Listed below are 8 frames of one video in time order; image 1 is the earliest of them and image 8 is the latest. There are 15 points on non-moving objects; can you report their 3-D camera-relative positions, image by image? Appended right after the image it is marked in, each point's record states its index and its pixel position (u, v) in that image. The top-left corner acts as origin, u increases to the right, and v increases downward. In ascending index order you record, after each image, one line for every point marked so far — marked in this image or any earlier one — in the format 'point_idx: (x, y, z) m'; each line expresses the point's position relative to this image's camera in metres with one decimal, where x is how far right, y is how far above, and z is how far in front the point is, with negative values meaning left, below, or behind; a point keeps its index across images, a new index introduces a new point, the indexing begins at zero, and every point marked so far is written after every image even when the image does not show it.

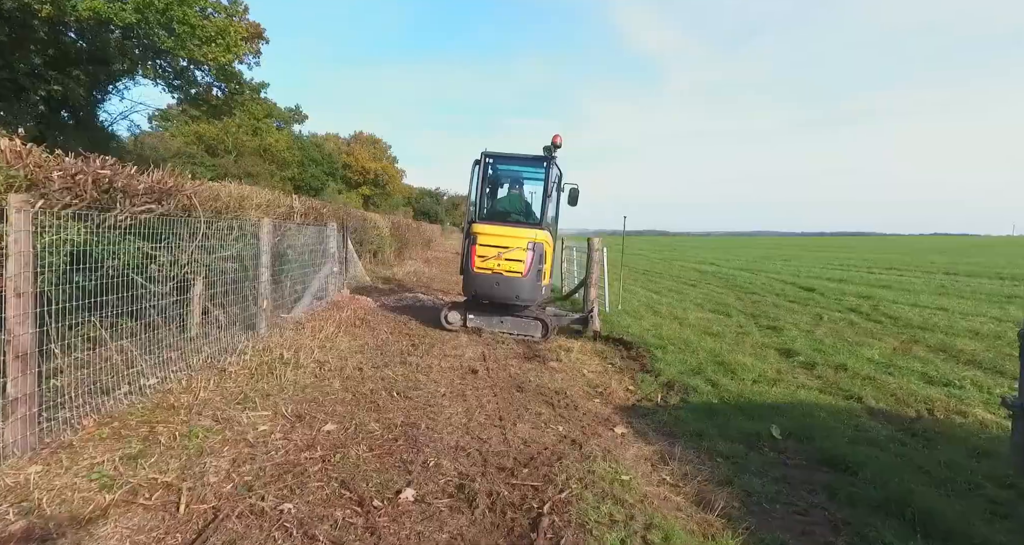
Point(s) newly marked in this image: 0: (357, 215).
0: (-4.2, +1.5, +13.8) m
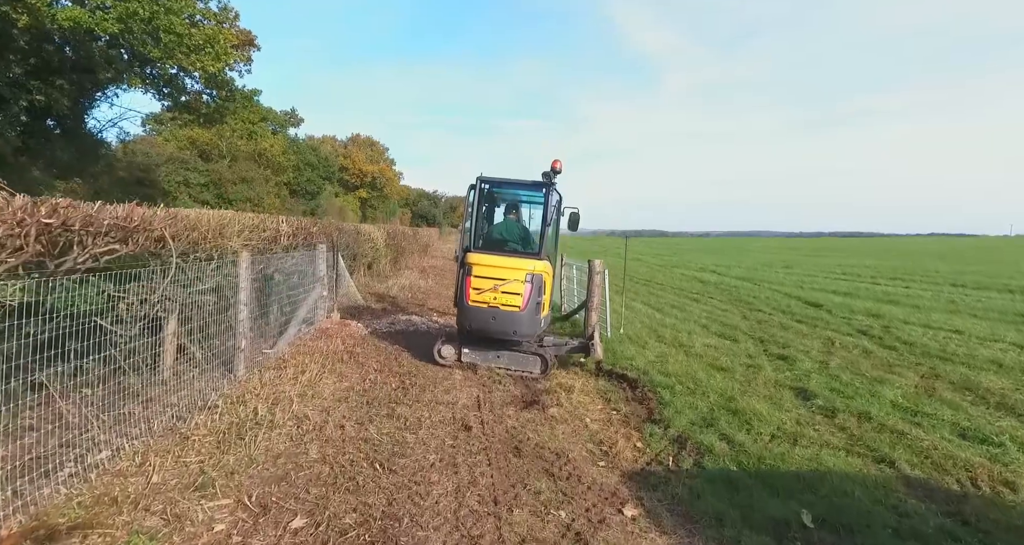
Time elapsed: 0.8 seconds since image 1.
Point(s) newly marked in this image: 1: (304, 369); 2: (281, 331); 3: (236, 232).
0: (-4.2, +1.1, +13.4) m
1: (-2.4, -1.1, +5.9) m
2: (-3.1, -0.8, +7.1) m
3: (-3.6, +0.5, +6.9) m
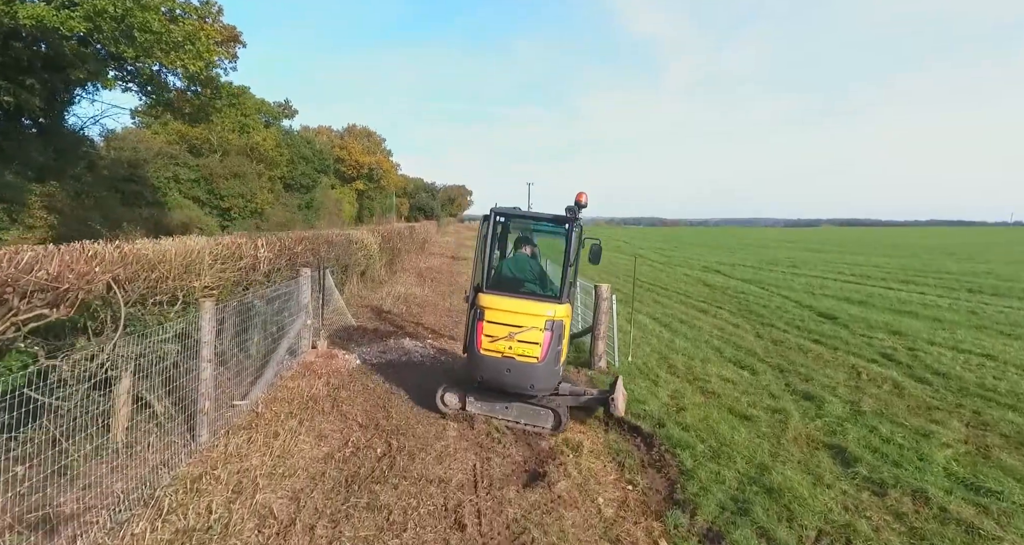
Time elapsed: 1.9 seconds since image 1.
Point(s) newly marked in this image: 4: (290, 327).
0: (-4.2, +0.8, +12.7) m
1: (-2.4, -1.5, +5.2) m
2: (-3.1, -1.2, +6.5) m
3: (-3.6, +0.1, +6.2) m
4: (-3.3, -0.8, +7.6) m
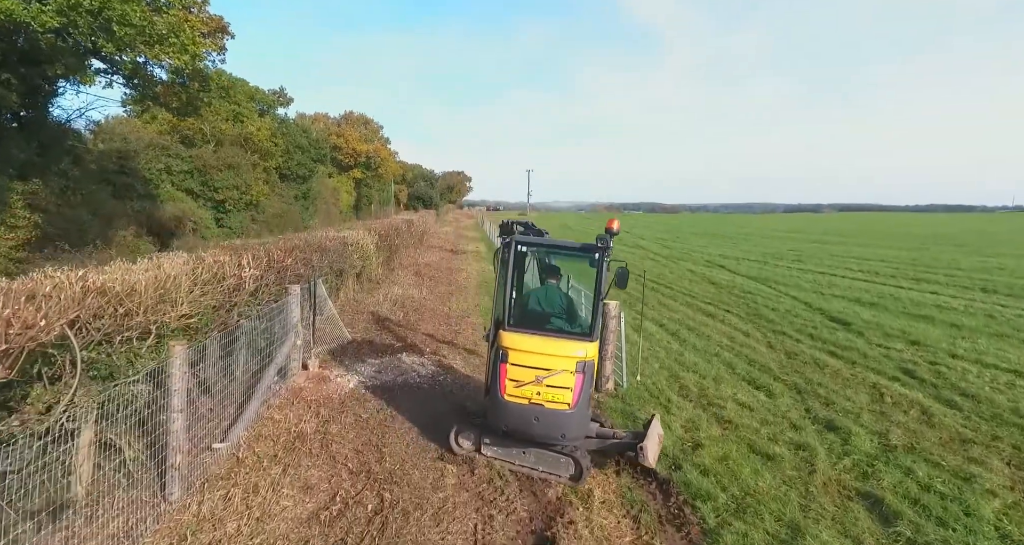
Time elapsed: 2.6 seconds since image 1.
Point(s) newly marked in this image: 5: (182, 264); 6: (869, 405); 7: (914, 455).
0: (-4.2, +0.7, +12.2) m
1: (-2.3, -1.8, +4.8) m
2: (-3.1, -1.5, +6.0) m
3: (-3.6, -0.2, +5.7) m
4: (-3.2, -1.1, +7.1) m
5: (-4.0, +0.1, +6.3) m
6: (+4.9, -1.8, +7.2) m
7: (+4.3, -2.0, +5.6) m
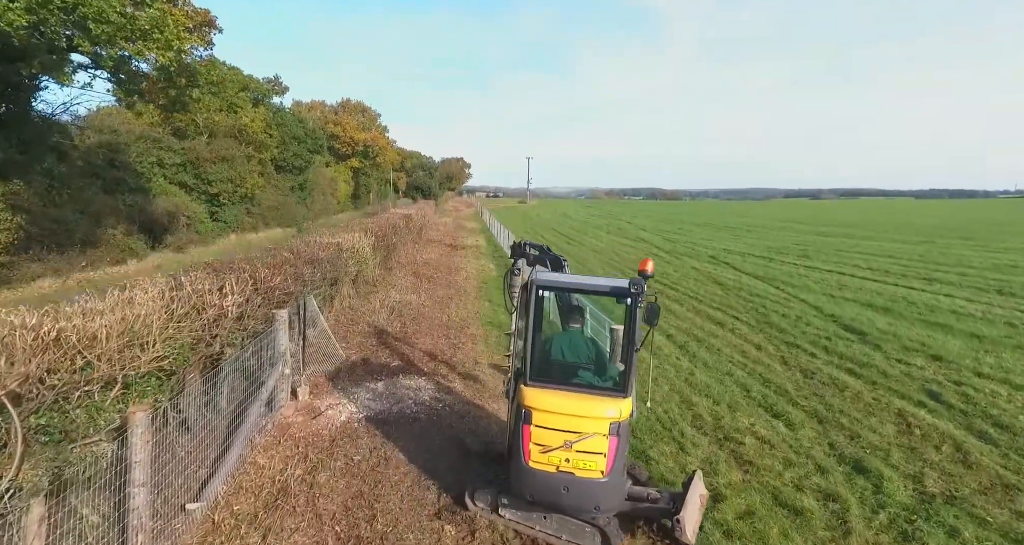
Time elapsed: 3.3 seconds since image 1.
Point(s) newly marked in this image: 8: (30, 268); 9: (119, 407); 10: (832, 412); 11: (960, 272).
0: (-4.2, +0.5, +11.6) m
1: (-2.3, -2.2, +4.3) m
2: (-3.0, -1.9, +5.5) m
3: (-3.6, -0.6, +5.2) m
4: (-3.2, -1.4, +6.6) m
5: (-4.0, -0.3, +5.8) m
6: (+5.0, -2.1, +6.7) m
7: (+4.4, -2.3, +5.1) m
8: (-15.1, +0.1, +16.3) m
9: (-3.5, -1.2, +4.6) m
10: (+4.7, -2.0, +7.6) m
11: (+17.1, 0.0, +19.9) m
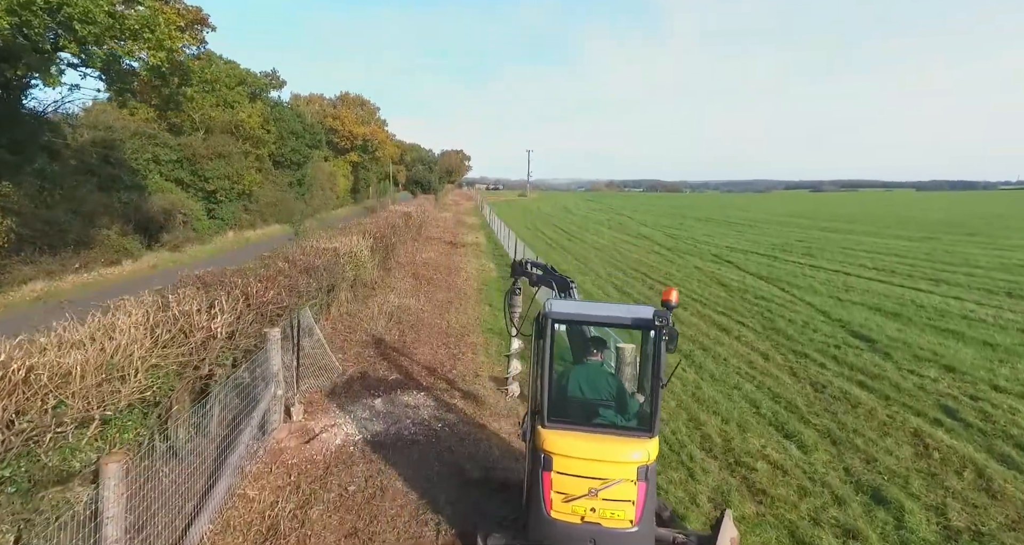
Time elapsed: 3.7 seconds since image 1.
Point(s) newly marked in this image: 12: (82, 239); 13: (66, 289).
0: (-4.2, +0.3, +11.3) m
1: (-2.3, -2.5, +4.0) m
2: (-3.0, -2.1, +5.2) m
3: (-3.5, -0.8, +4.9) m
4: (-3.2, -1.6, +6.3) m
5: (-4.0, -0.5, +5.5) m
6: (+5.0, -2.4, +6.4) m
7: (+4.4, -2.6, +4.9) m
8: (-15.1, 0.0, +16.0) m
9: (-3.5, -1.4, +4.3) m
10: (+4.7, -2.2, +7.3) m
11: (+17.1, 0.0, +19.6) m
12: (-15.9, +1.2, +19.2) m
13: (-14.8, -0.6, +17.2) m
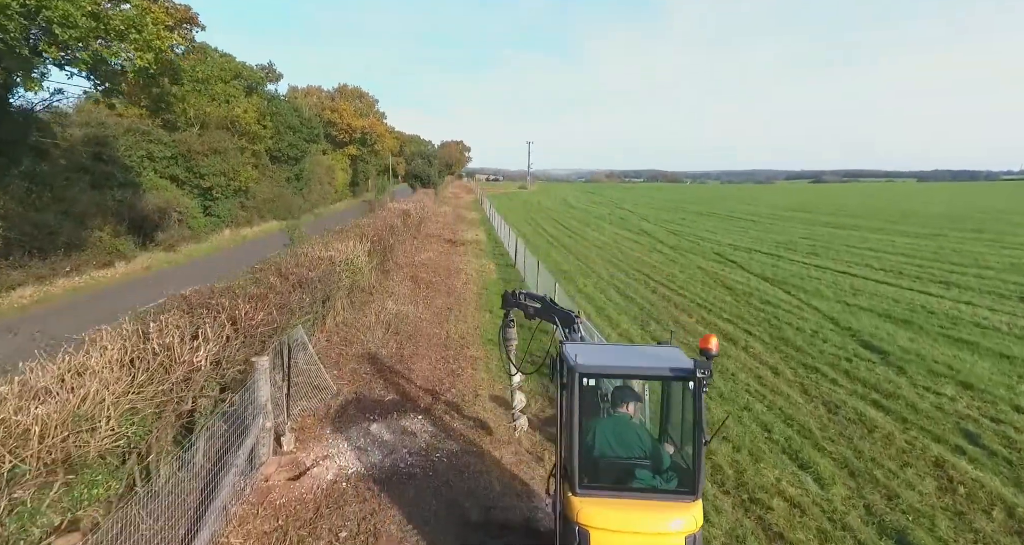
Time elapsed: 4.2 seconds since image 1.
0: (-4.1, +0.1, +10.9) m
1: (-2.2, -2.8, +3.7) m
2: (-3.0, -2.4, +4.9) m
3: (-3.5, -1.2, +4.5) m
4: (-3.1, -1.9, +6.0) m
5: (-4.0, -0.8, +5.1) m
6: (+5.0, -2.7, +6.1) m
7: (+4.4, -2.9, +4.5) m
8: (-15.1, -0.1, +15.6) m
9: (-3.4, -1.8, +4.0) m
10: (+4.7, -2.5, +7.0) m
11: (+17.1, -0.1, +19.2) m
12: (-15.9, +1.1, +18.8) m
13: (-14.7, -0.7, +16.8) m
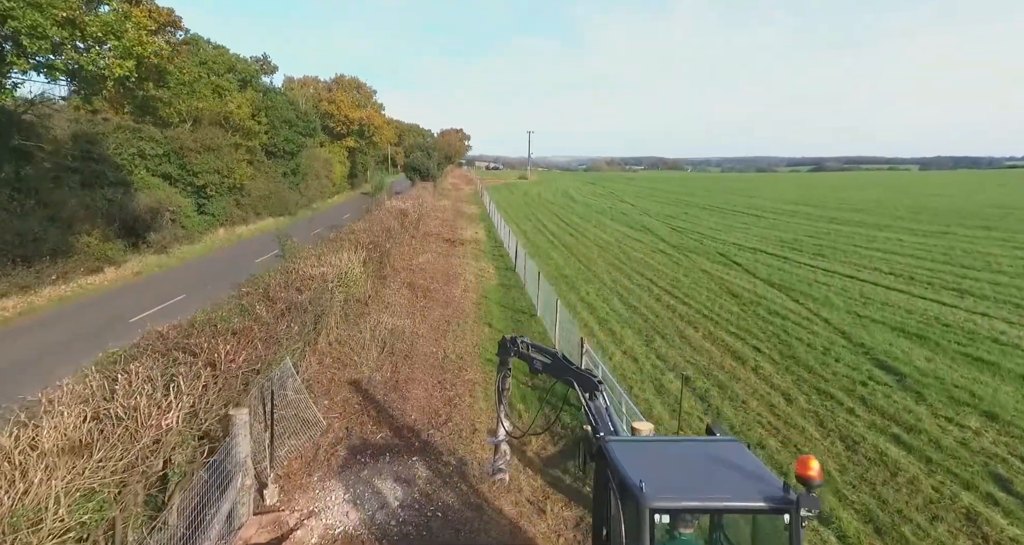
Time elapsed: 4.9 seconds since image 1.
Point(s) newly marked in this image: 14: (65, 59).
0: (-4.1, -0.3, +10.4) m
1: (-2.2, -3.4, +3.2) m
2: (-3.0, -3.0, +4.4) m
3: (-3.5, -1.7, +4.0) m
4: (-3.1, -2.5, +5.5) m
5: (-4.0, -1.4, +4.6) m
6: (+5.0, -3.2, +5.6) m
7: (+4.4, -3.4, +4.1) m
8: (-15.1, -0.4, +15.1) m
9: (-3.4, -2.3, +3.5) m
10: (+4.7, -3.0, +6.5) m
11: (+17.1, -0.3, +18.7) m
12: (-15.9, +0.9, +18.3) m
13: (-14.7, -1.0, +16.3) m
14: (-8.8, +4.4, +10.4) m
